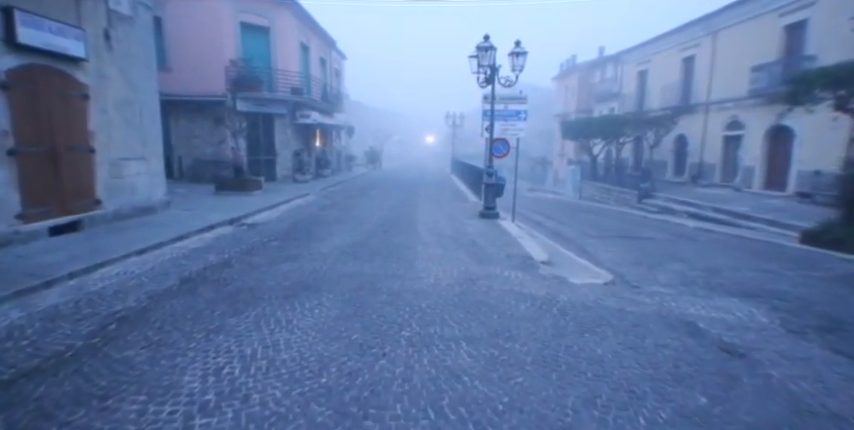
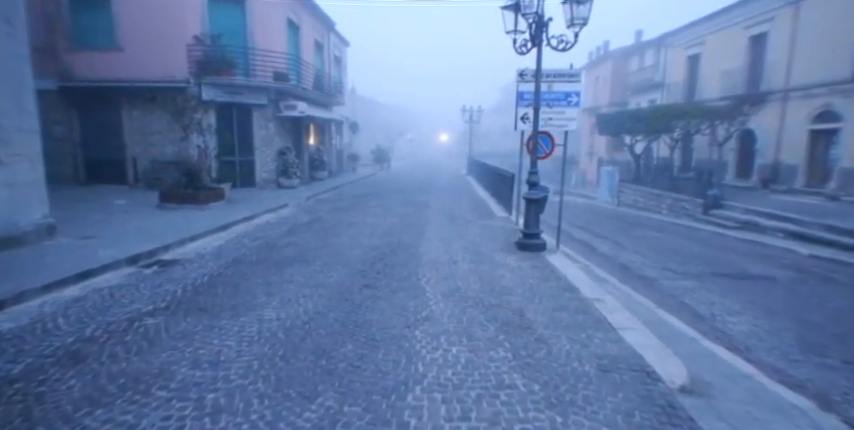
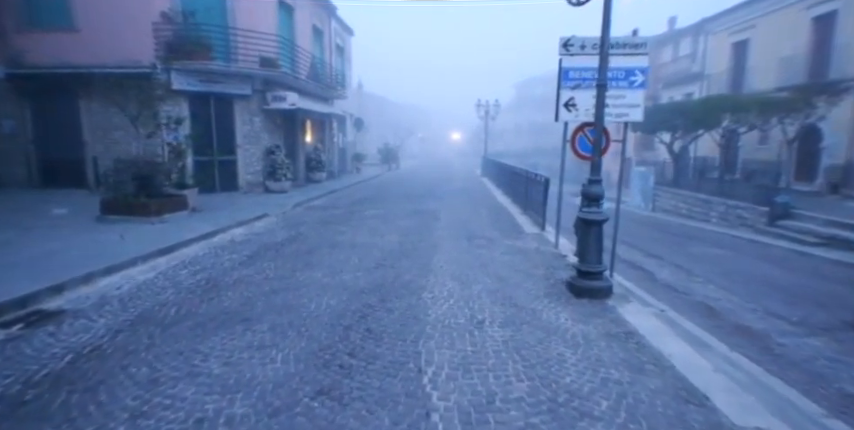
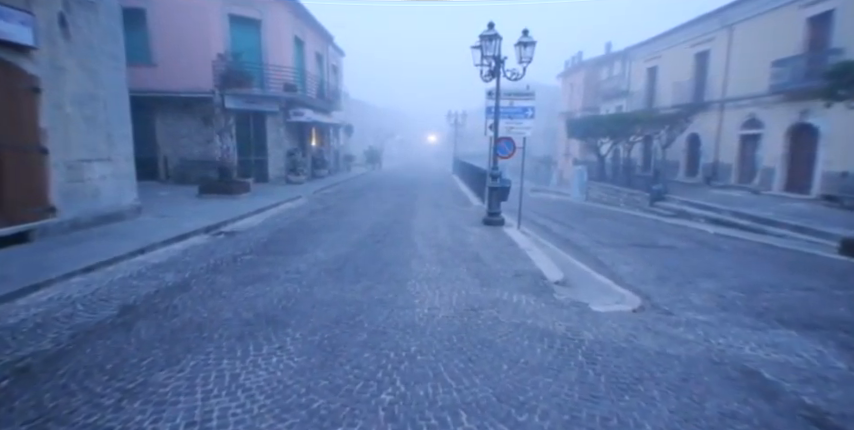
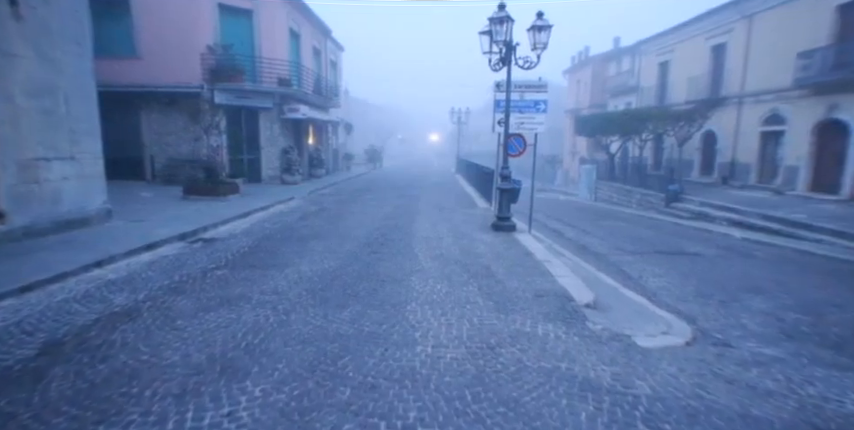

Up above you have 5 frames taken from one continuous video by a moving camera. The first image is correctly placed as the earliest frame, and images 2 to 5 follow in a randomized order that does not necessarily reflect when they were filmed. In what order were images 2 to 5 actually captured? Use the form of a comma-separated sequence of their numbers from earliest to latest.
4, 5, 2, 3
